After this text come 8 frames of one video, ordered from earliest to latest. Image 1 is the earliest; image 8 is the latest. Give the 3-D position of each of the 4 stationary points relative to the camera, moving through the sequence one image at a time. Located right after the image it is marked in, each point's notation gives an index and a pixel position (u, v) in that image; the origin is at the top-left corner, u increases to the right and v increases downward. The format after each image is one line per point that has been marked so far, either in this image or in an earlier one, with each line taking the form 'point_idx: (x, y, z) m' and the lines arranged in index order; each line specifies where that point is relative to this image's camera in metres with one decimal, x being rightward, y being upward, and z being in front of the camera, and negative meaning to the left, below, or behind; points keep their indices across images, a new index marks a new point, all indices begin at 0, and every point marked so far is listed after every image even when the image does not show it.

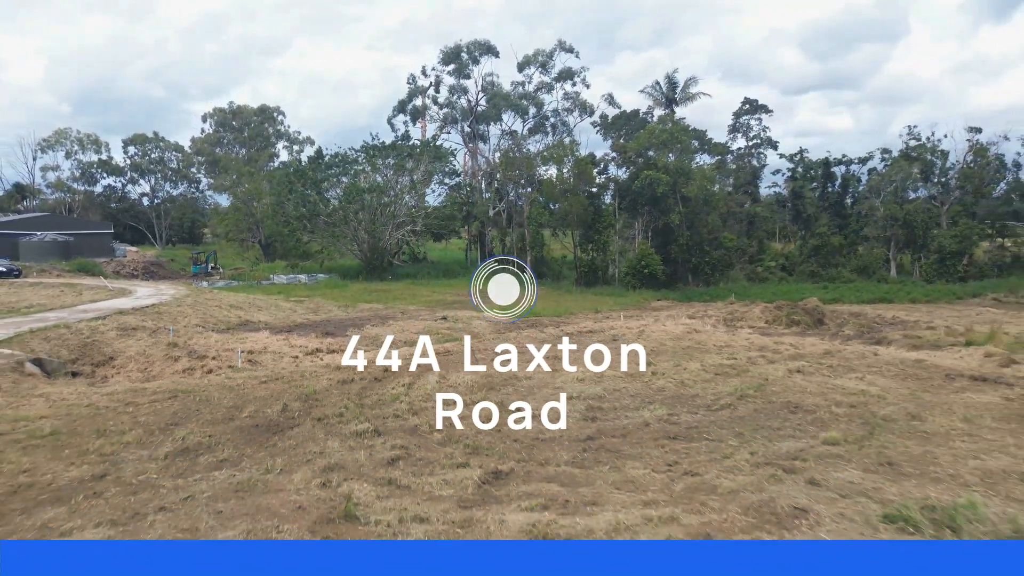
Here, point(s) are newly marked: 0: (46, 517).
0: (-2.8, -1.4, +4.4) m
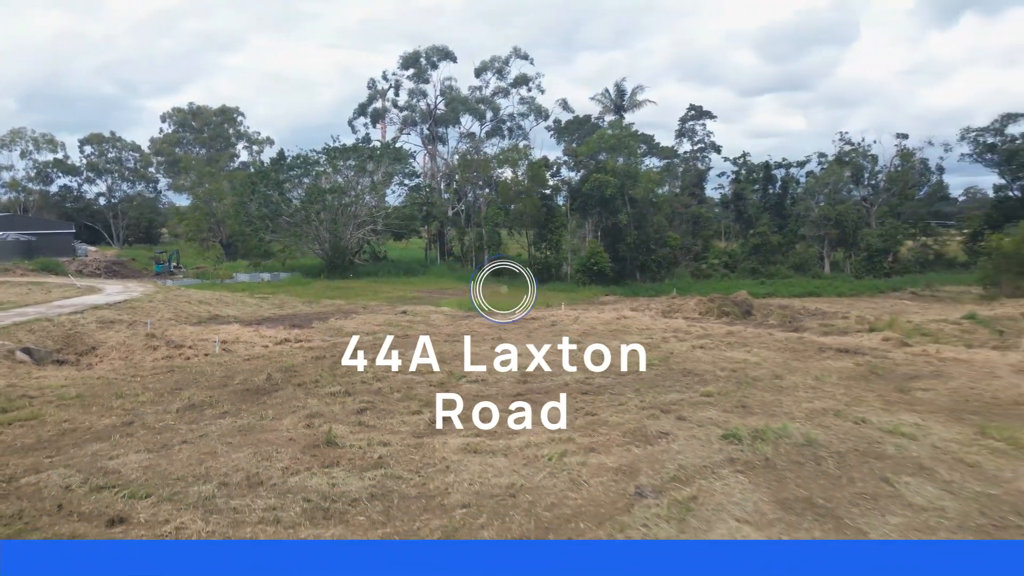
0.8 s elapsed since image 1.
0: (-3.3, -1.3, +5.8) m
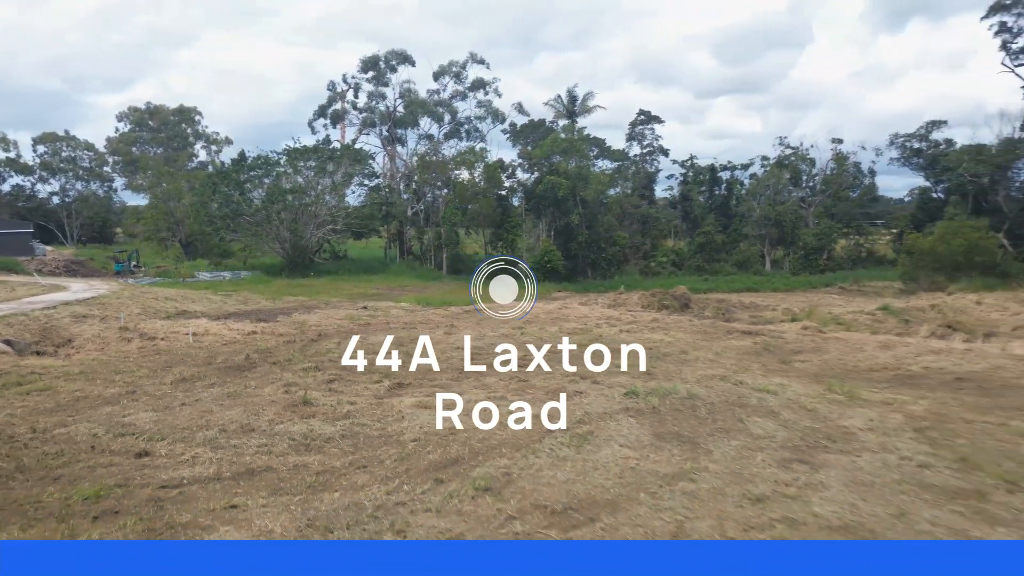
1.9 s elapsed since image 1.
0: (-3.8, -1.2, +6.9) m
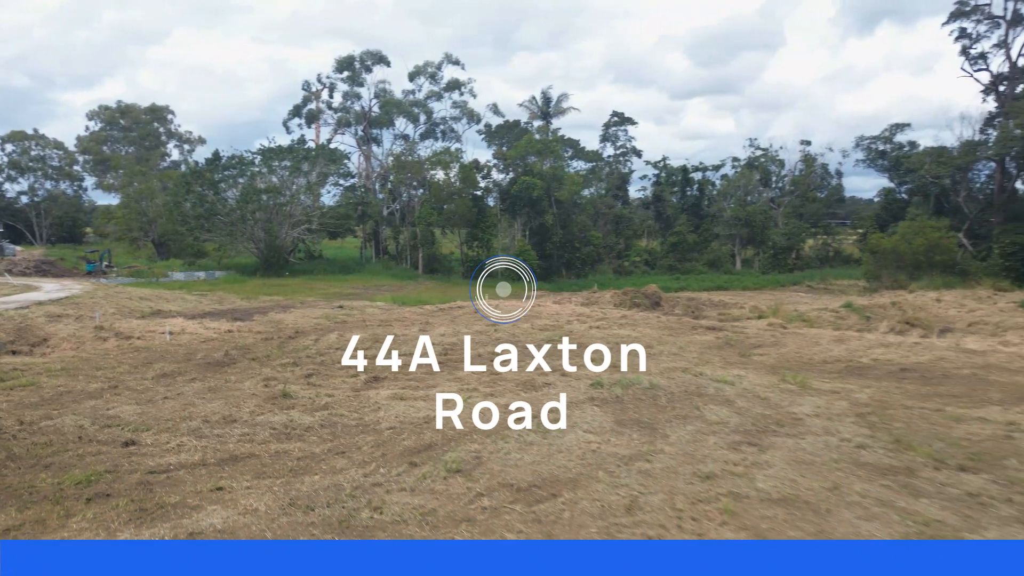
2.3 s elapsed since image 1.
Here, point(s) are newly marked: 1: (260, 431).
0: (-4.1, -1.1, +7.2) m
1: (-2.1, -1.2, +6.1) m
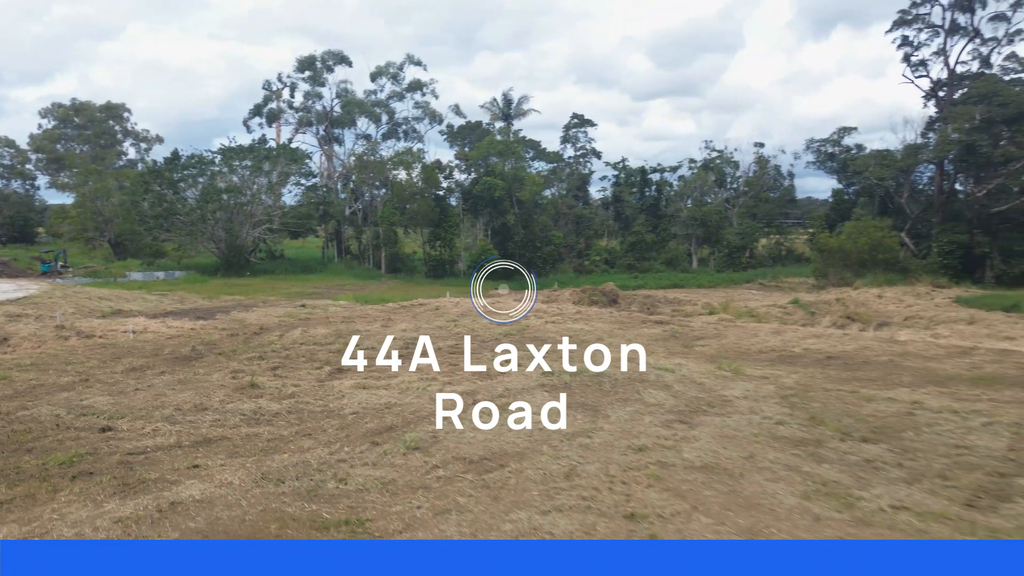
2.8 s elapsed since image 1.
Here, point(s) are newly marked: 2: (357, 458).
0: (-4.6, -1.1, +7.5) m
1: (-2.5, -1.2, +6.6) m
2: (-1.1, -1.3, +5.4) m
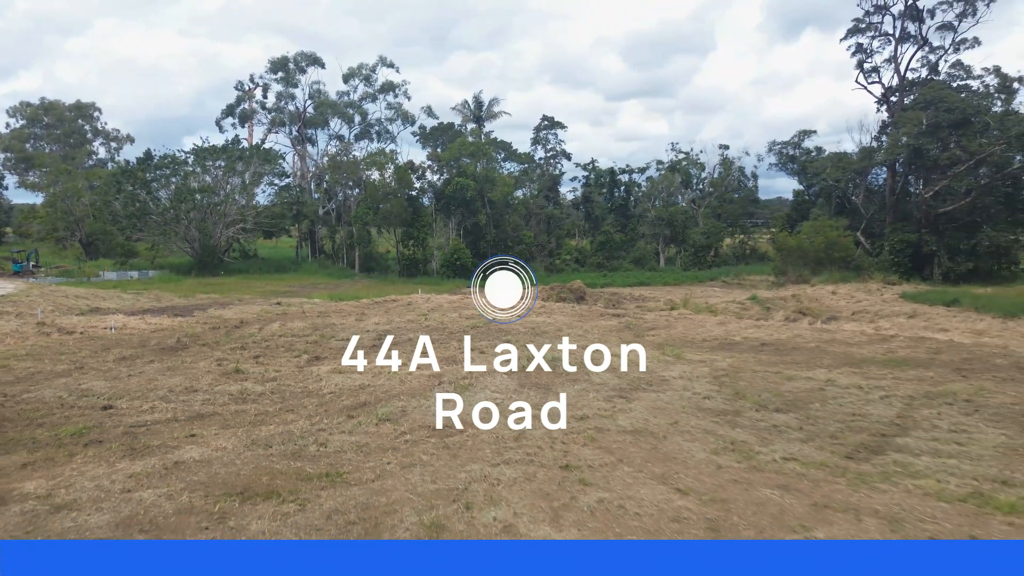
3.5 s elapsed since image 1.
0: (-5.0, -1.0, +8.1) m
1: (-2.9, -1.1, +7.3) m
2: (-1.5, -1.2, +6.2) m
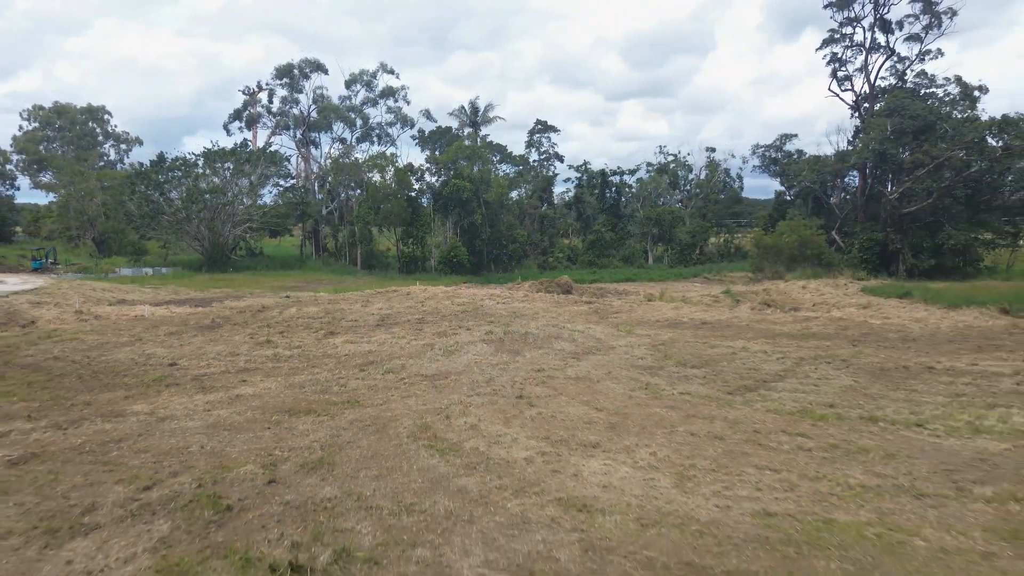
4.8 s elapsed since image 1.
0: (-5.3, -0.8, +10.1) m
1: (-3.2, -0.9, +9.3) m
2: (-1.8, -1.0, +8.2) m
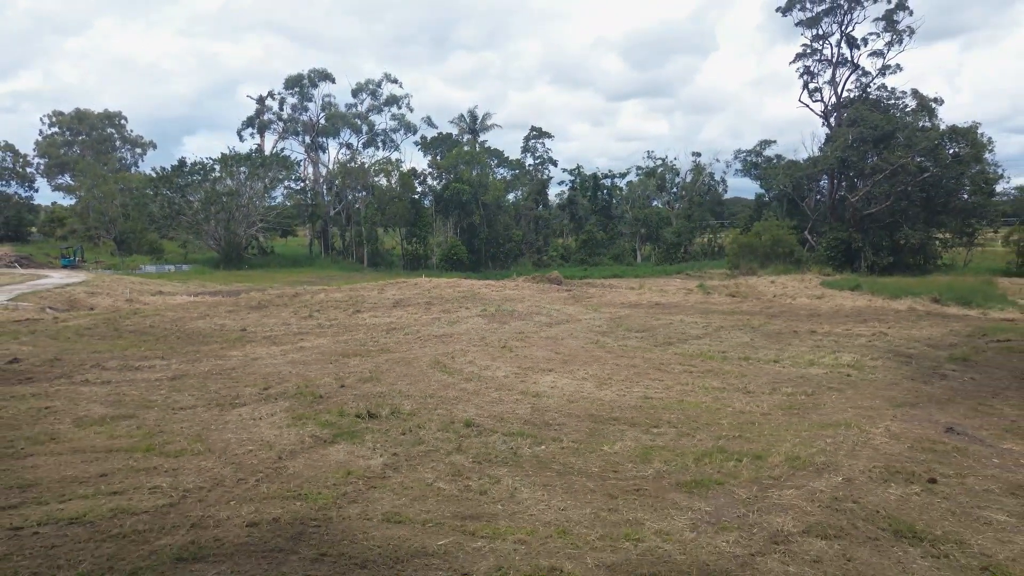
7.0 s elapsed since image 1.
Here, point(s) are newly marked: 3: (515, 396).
0: (-5.5, -0.6, +13.0) m
1: (-3.4, -0.6, +12.1) m
2: (-2.0, -0.7, +11.0) m
3: (0.0, -1.1, +7.2) m
